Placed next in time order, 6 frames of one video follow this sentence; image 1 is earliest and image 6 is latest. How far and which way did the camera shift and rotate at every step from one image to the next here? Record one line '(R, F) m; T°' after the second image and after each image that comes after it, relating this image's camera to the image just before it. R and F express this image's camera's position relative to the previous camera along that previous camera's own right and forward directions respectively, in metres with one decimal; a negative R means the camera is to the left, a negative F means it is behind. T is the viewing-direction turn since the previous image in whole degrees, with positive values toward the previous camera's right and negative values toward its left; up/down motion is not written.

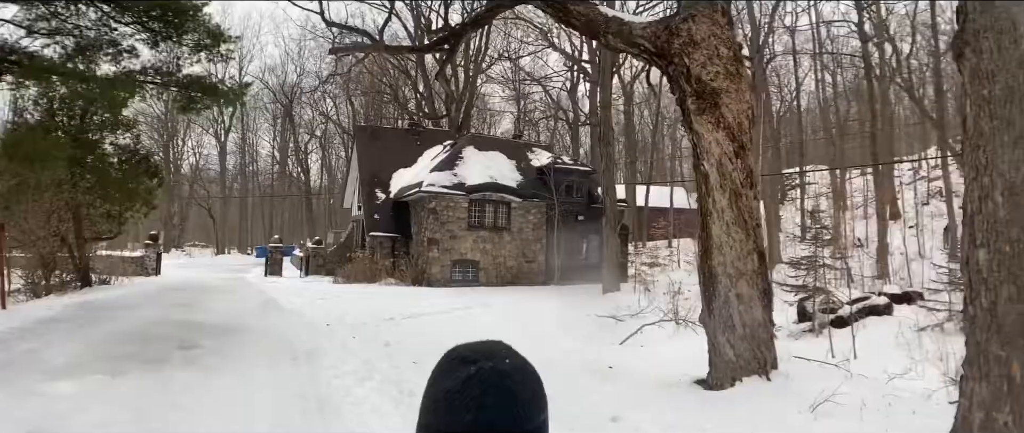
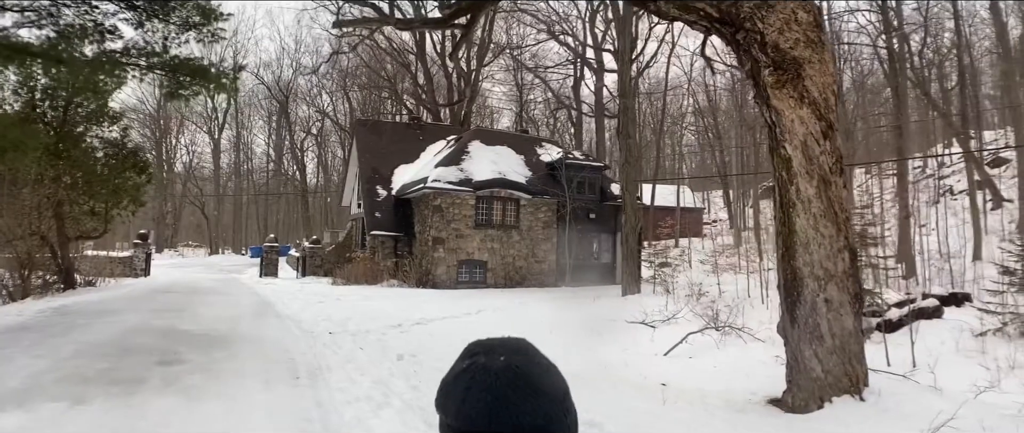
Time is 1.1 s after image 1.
(-0.4, +0.9) m; 0°
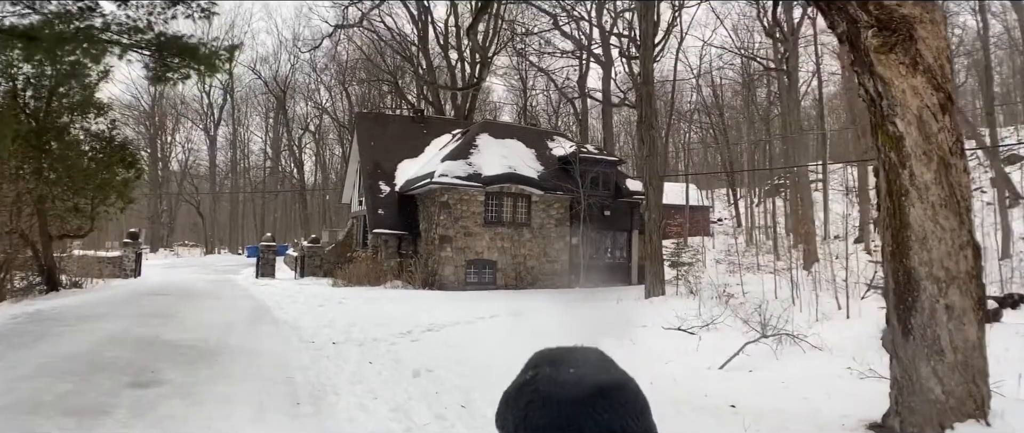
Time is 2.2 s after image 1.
(-0.3, +0.9) m; 0°
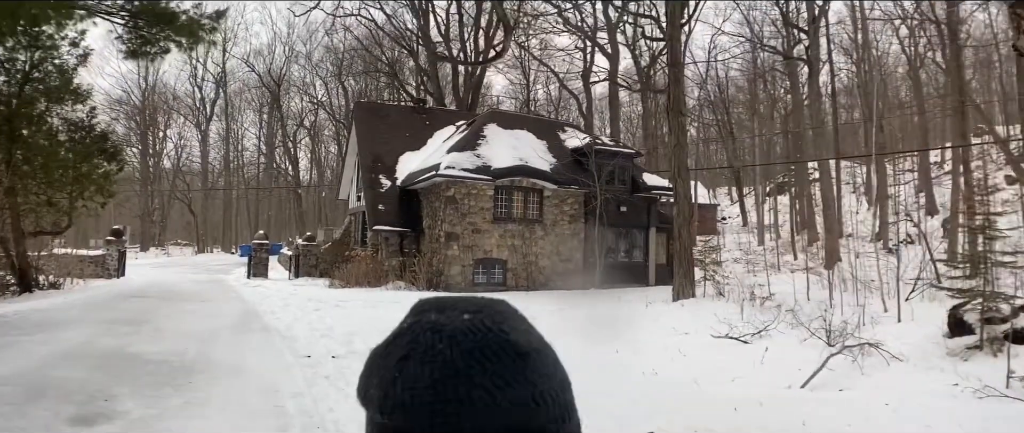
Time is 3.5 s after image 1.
(-0.4, +1.1) m; 0°
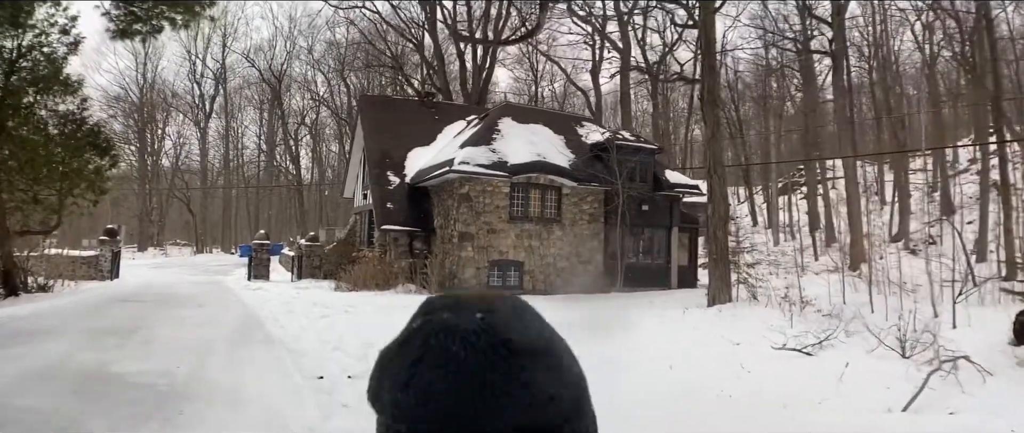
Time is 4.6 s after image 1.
(-0.4, +0.8) m; 0°
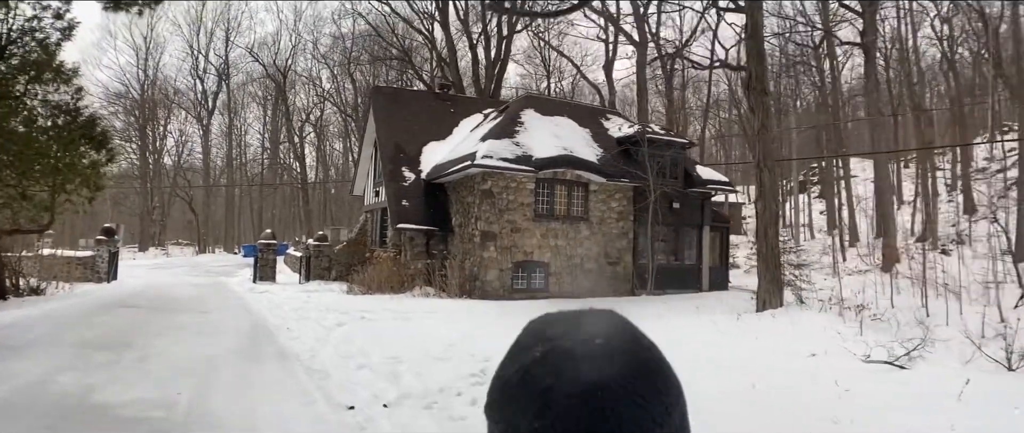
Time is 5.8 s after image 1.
(-0.5, +0.9) m; 0°
